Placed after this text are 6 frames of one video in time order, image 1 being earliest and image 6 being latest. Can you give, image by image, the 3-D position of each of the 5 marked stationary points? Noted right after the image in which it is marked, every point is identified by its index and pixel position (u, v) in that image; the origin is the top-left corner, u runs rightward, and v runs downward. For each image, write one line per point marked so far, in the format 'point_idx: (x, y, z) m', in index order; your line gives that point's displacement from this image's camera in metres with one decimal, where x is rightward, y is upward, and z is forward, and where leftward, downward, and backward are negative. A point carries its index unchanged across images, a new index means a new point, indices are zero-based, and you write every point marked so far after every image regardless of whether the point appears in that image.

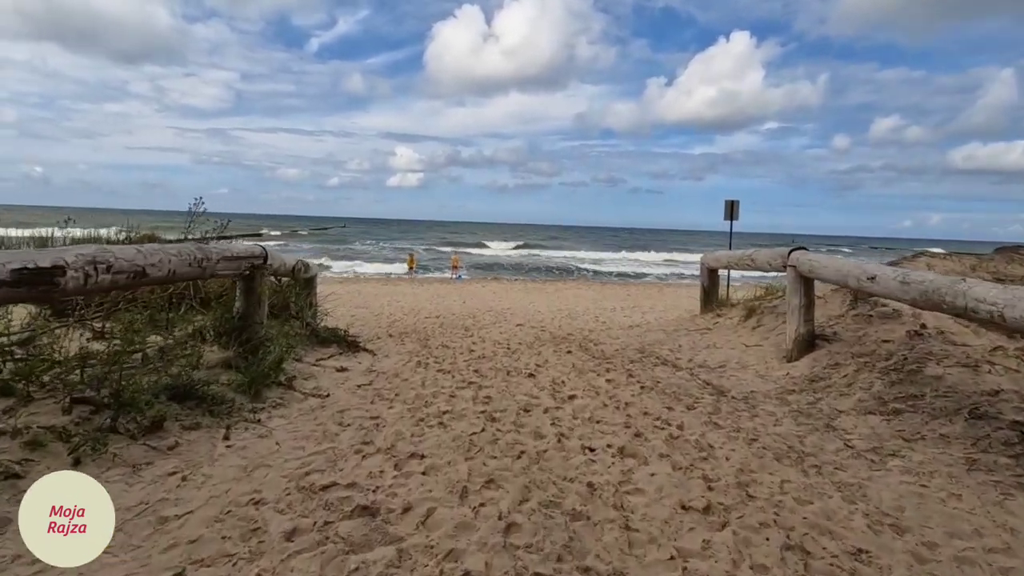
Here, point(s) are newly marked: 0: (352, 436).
0: (-1.0, -1.0, +3.5) m
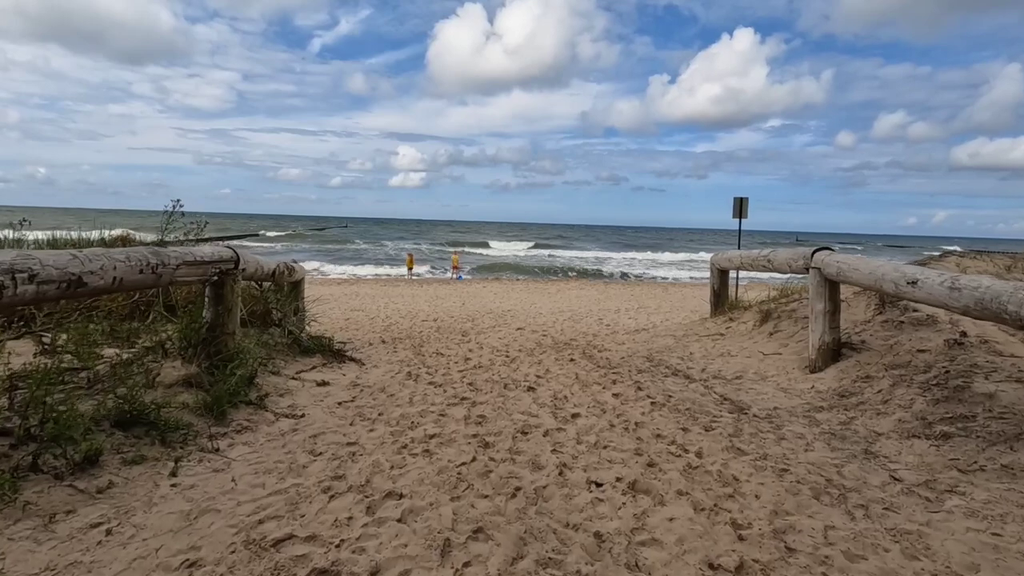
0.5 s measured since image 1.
0: (-1.1, -1.0, +3.1) m
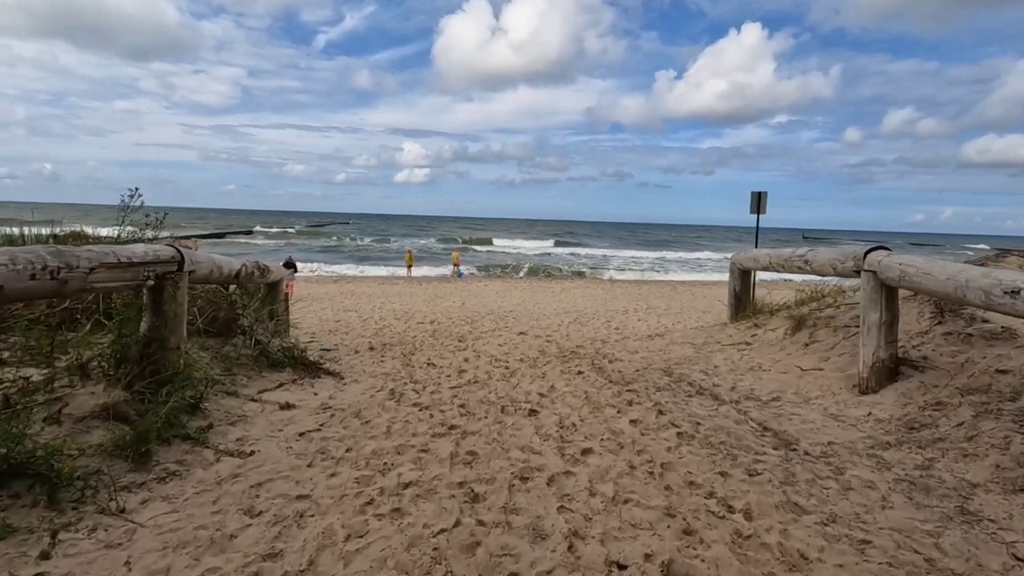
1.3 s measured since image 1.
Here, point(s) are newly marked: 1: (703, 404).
0: (-1.1, -1.1, +2.3) m
1: (+1.6, -0.9, +4.5) m
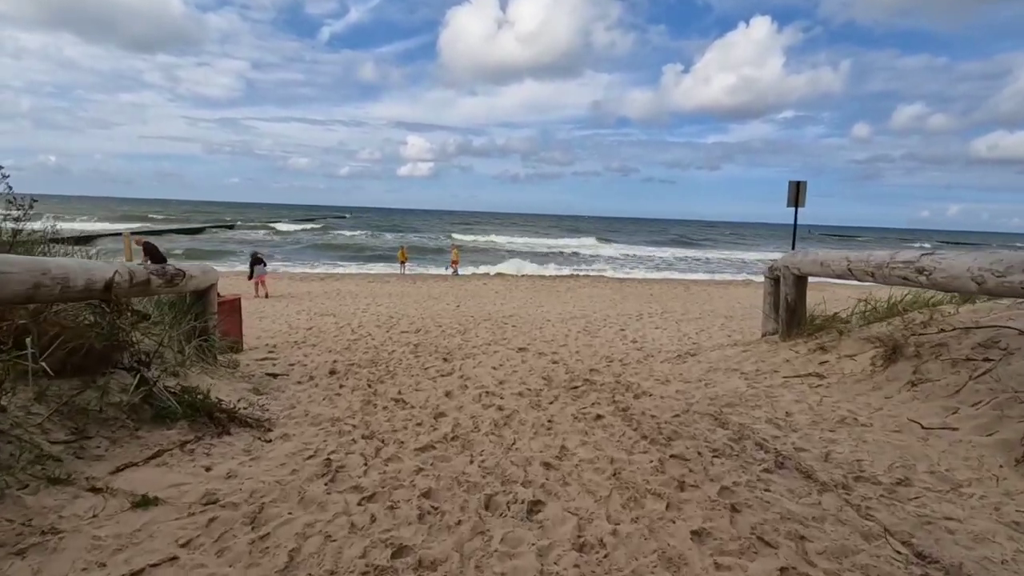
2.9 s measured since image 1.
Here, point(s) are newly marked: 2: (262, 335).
0: (-1.2, -1.2, +0.8) m
1: (+1.5, -1.1, +2.9) m
2: (-4.2, -0.8, +9.1) m
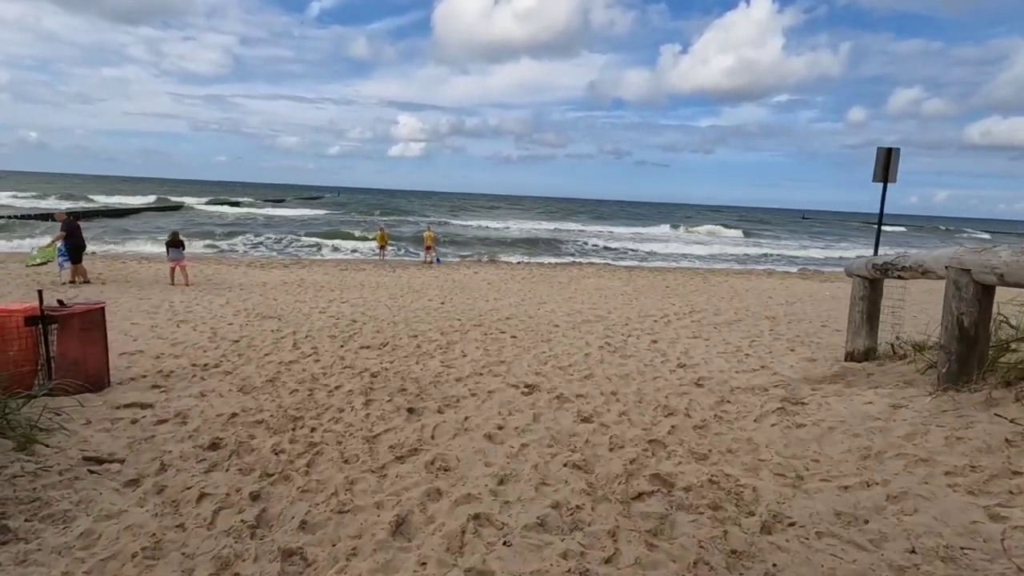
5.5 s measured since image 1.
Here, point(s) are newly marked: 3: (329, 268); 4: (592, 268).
0: (-1.0, -1.5, -1.7) m
1: (+1.6, -1.3, +0.5) m
2: (-4.2, -0.8, +6.6) m
3: (-5.2, +0.6, +15.4) m
4: (+2.8, +0.7, +19.0) m
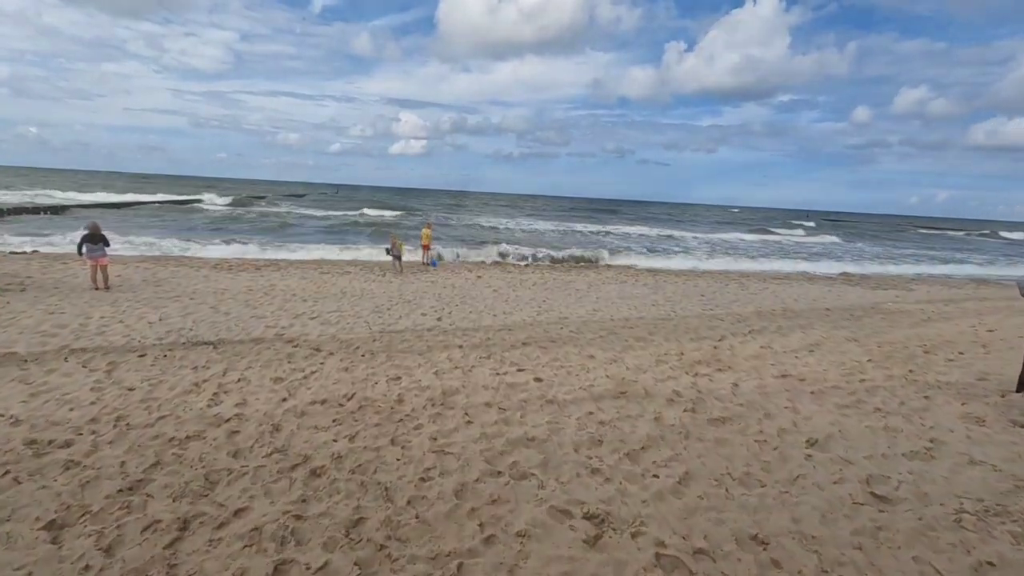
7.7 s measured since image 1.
0: (-0.8, -1.7, -4.0) m
1: (+1.9, -1.6, -1.8) m
2: (-4.0, -1.0, +4.3) m
3: (-4.9, +0.5, +13.1) m
4: (+3.1, +0.5, +16.7) m
